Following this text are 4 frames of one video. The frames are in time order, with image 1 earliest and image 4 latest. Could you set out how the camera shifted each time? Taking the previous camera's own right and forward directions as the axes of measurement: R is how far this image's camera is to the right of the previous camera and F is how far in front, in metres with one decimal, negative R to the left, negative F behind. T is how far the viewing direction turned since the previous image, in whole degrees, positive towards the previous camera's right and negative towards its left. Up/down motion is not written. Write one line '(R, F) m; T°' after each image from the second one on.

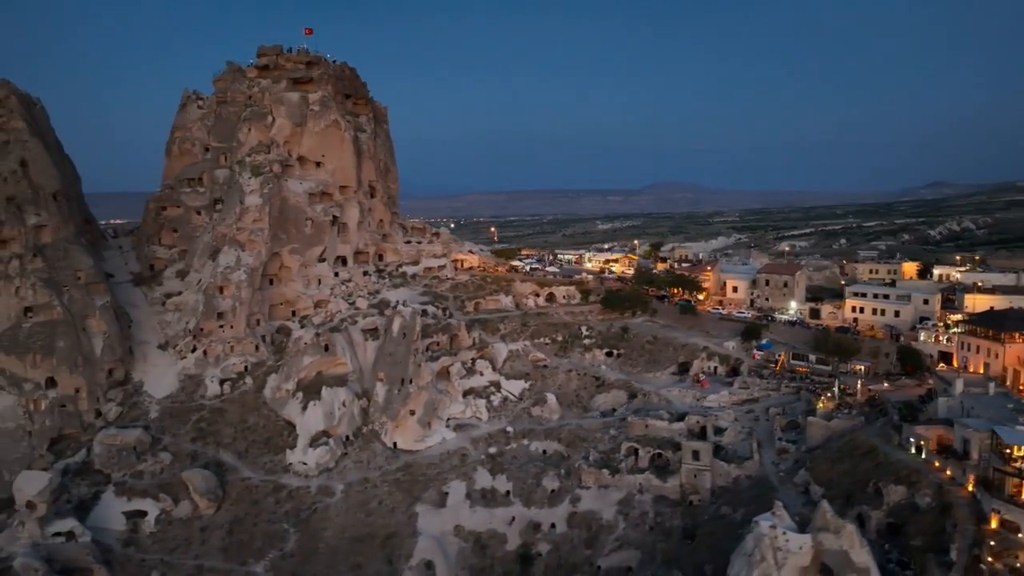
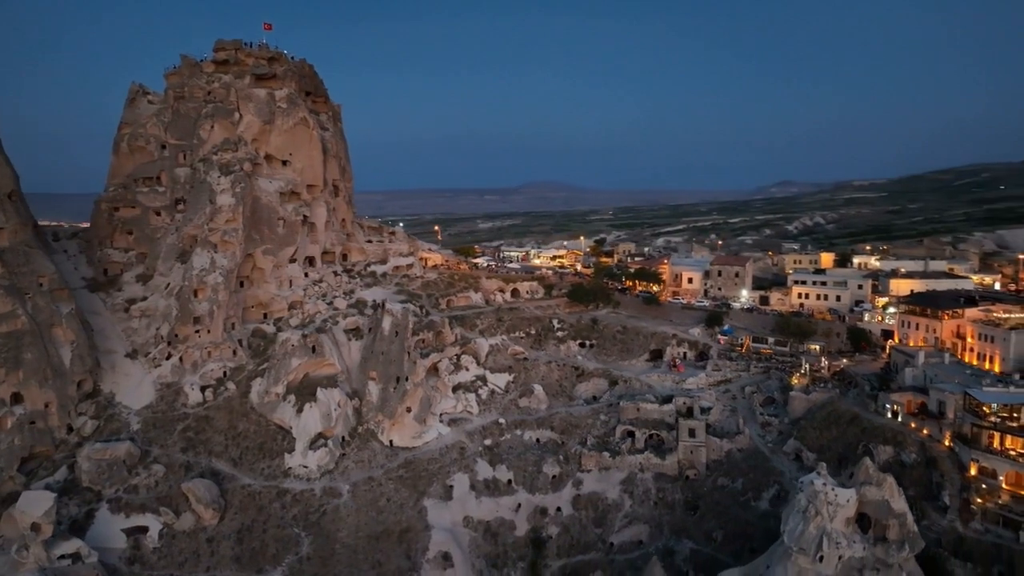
(-5.1, -0.6) m; +9°
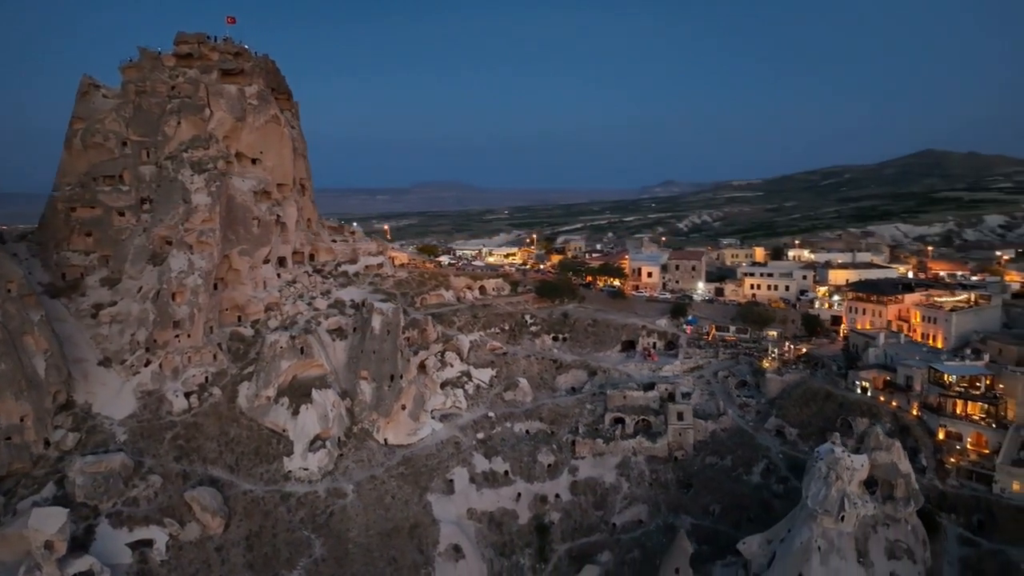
(-4.4, -0.6) m; +8°
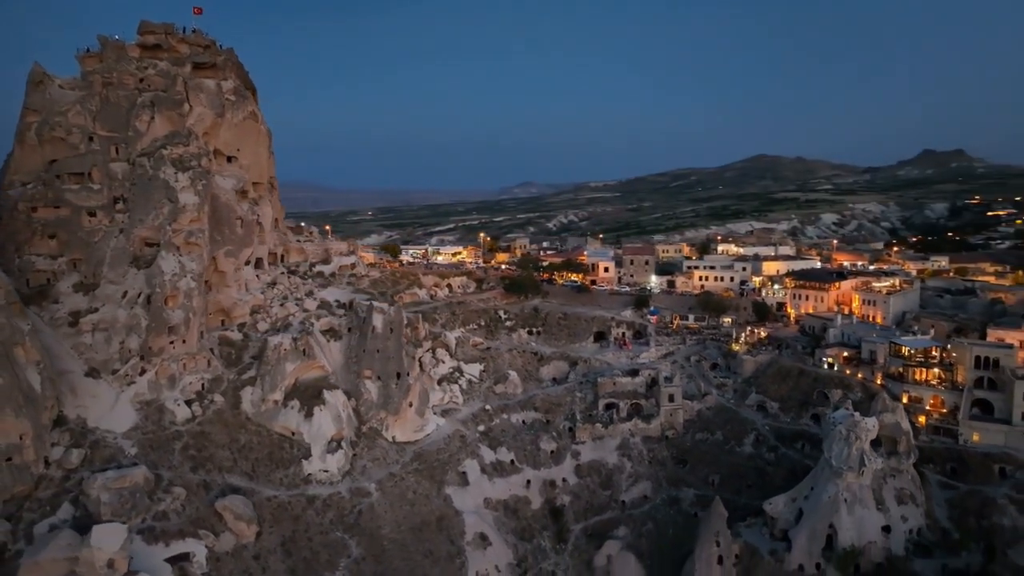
(-6.5, -0.7) m; +11°
